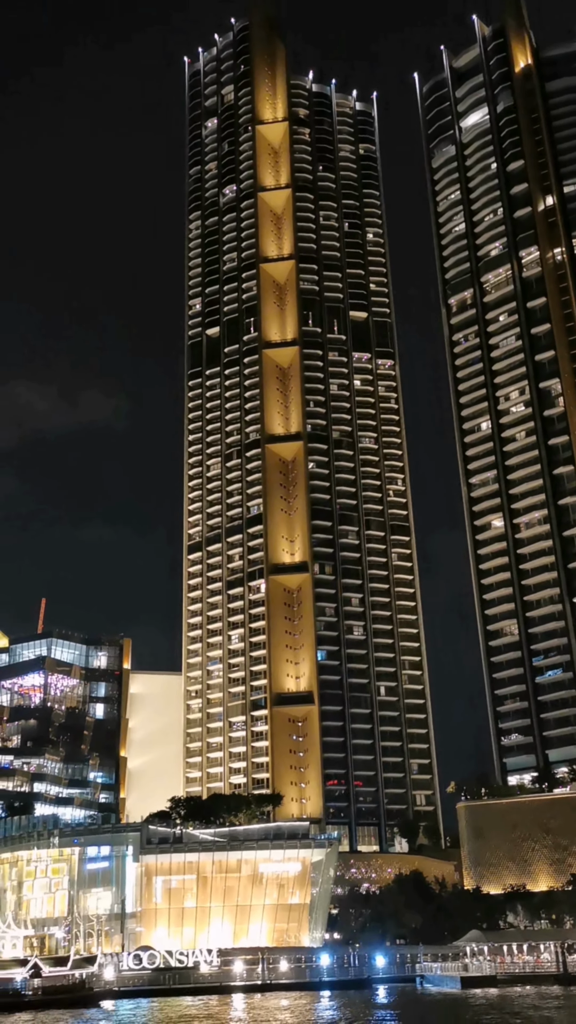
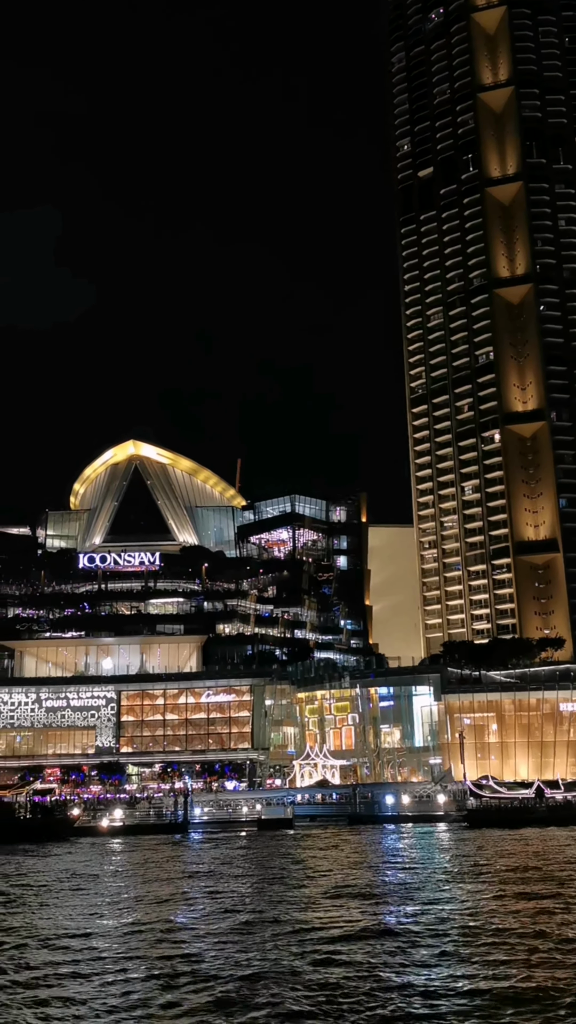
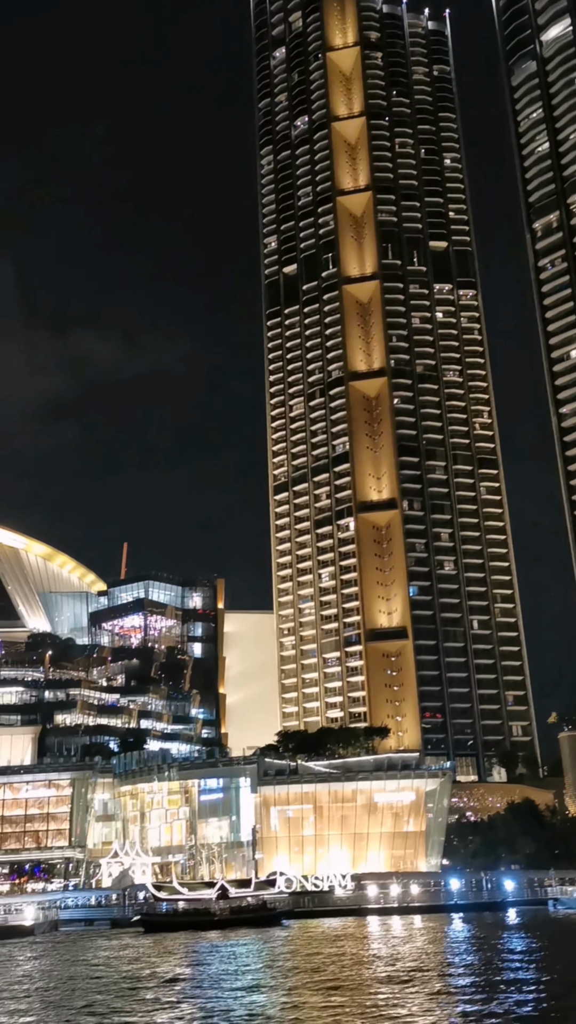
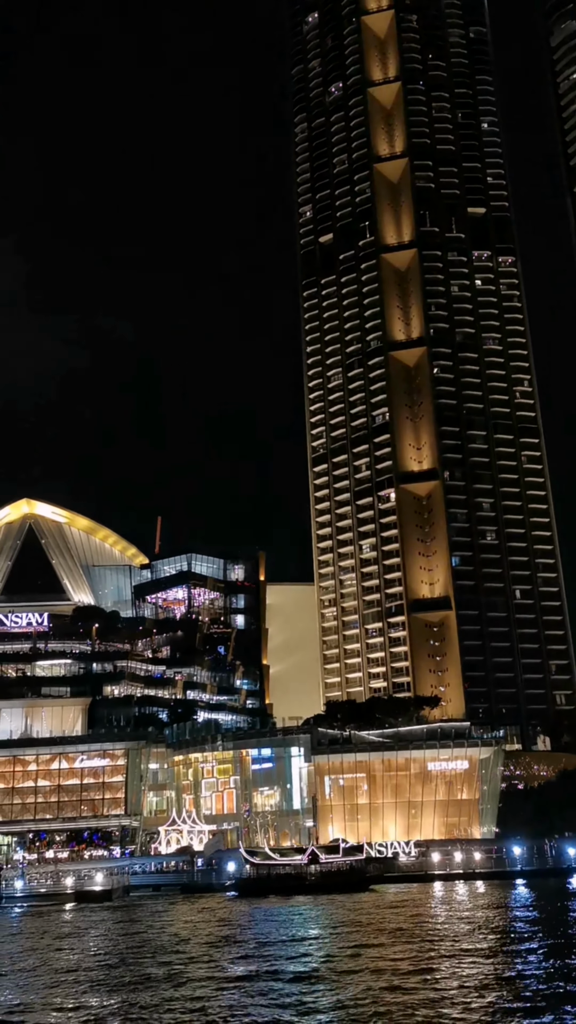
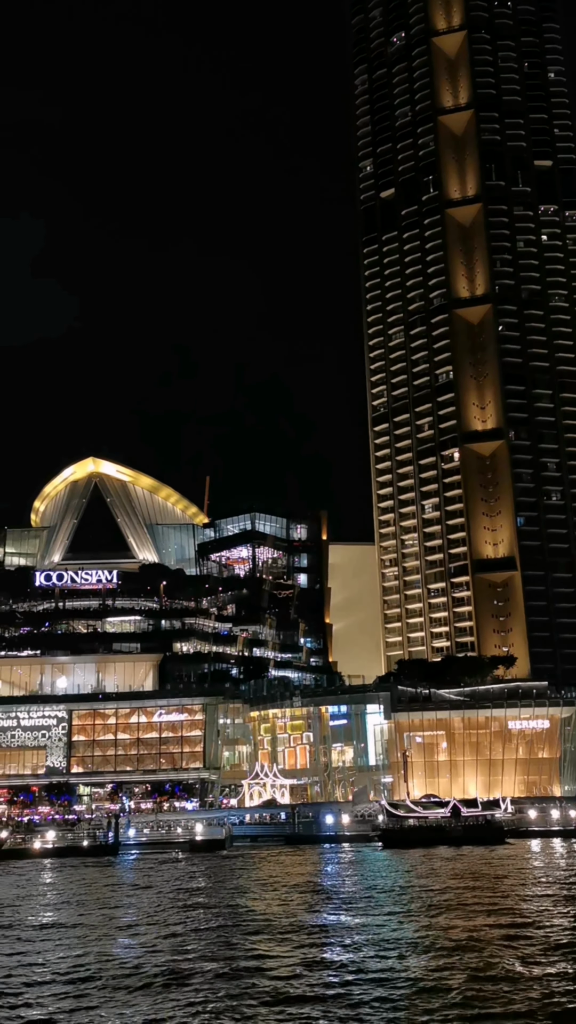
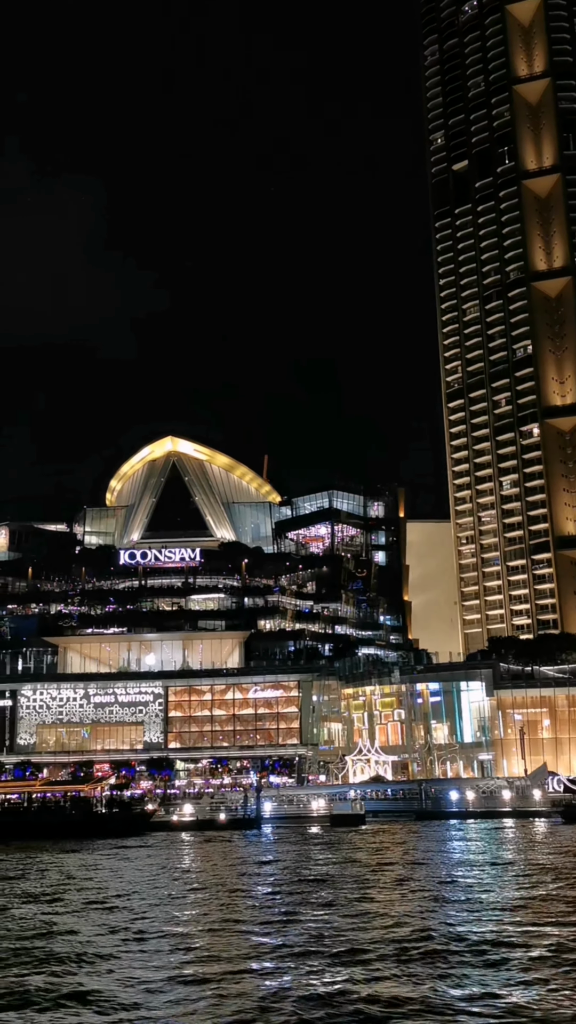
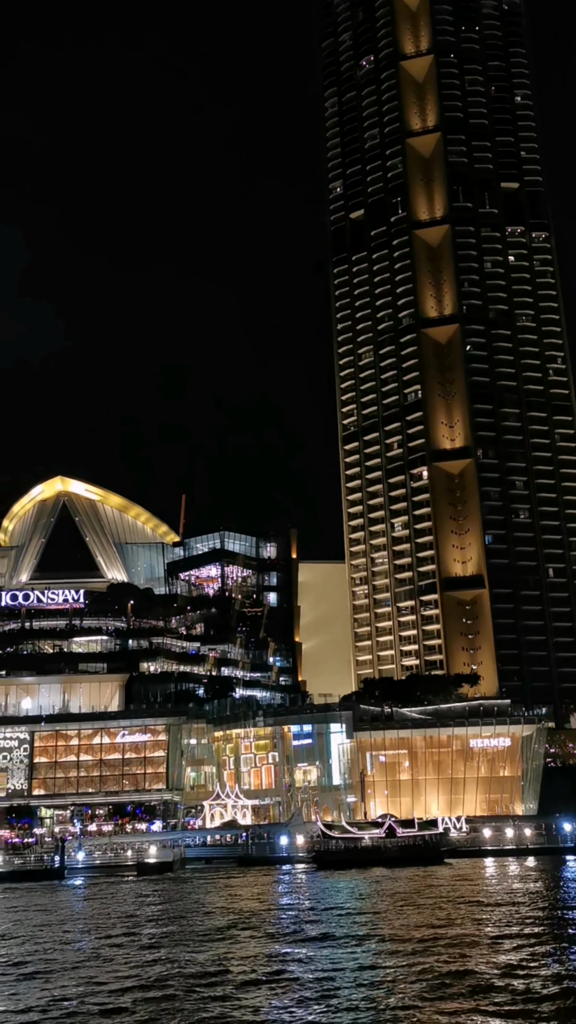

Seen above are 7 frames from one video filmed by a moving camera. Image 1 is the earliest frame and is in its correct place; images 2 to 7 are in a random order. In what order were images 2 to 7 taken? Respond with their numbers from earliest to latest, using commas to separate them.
3, 4, 7, 5, 2, 6
